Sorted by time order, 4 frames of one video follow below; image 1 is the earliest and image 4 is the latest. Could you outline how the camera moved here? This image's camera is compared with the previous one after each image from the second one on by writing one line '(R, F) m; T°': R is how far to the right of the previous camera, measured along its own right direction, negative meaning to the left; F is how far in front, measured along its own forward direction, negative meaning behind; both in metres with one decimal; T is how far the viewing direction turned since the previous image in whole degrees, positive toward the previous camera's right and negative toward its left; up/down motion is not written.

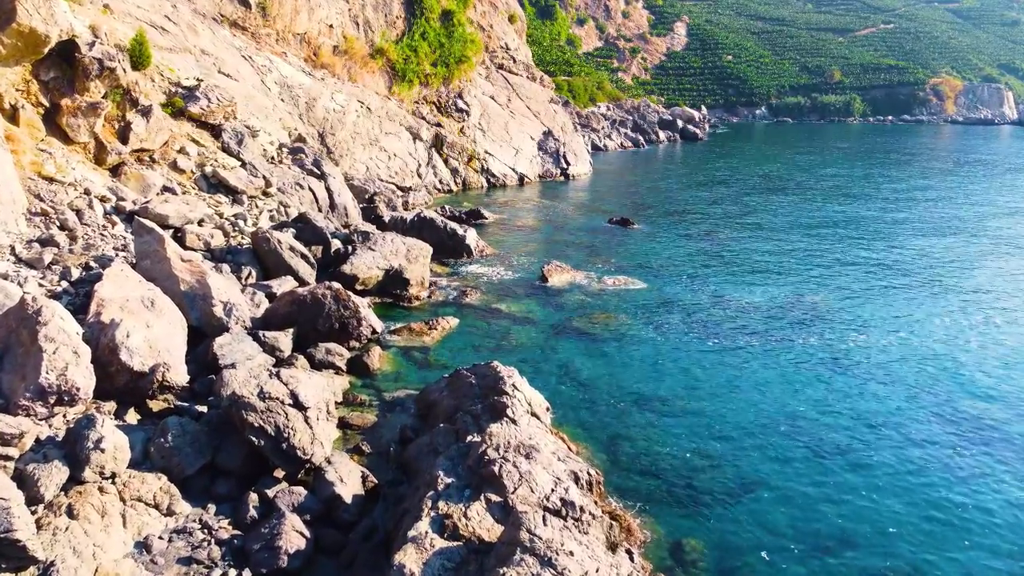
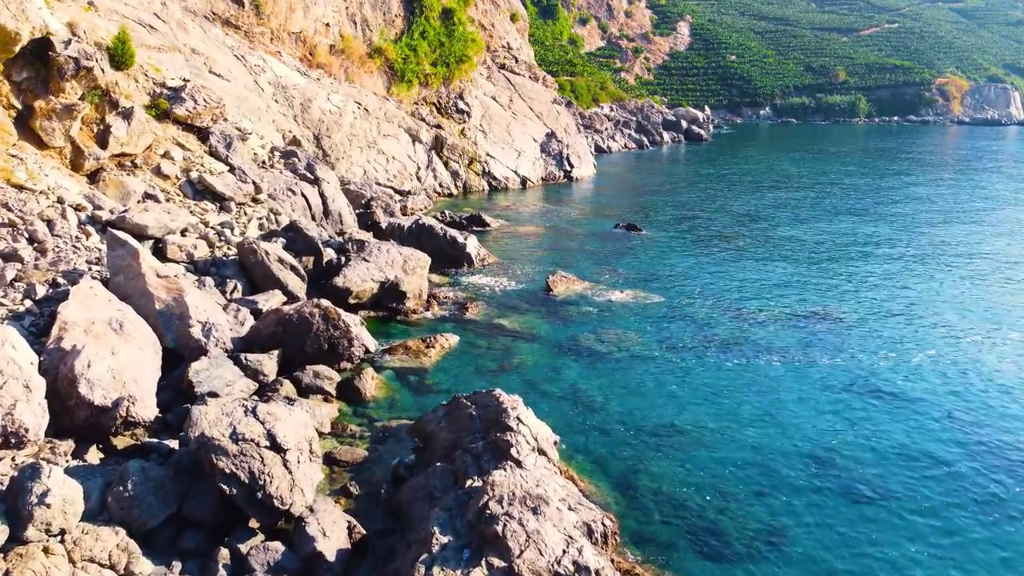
(-0.1, +1.5) m; 0°
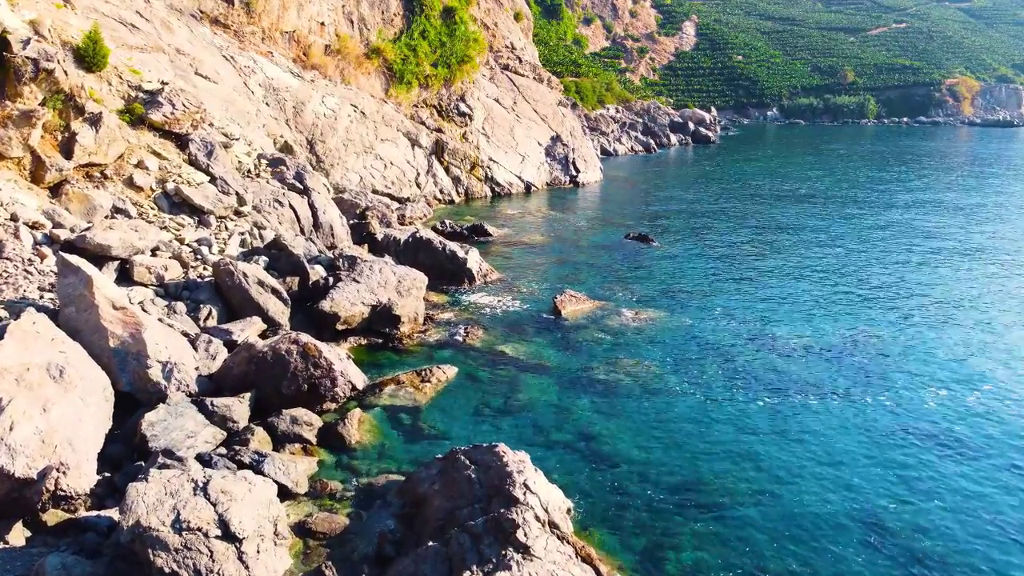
(-0.1, +2.2) m; 0°
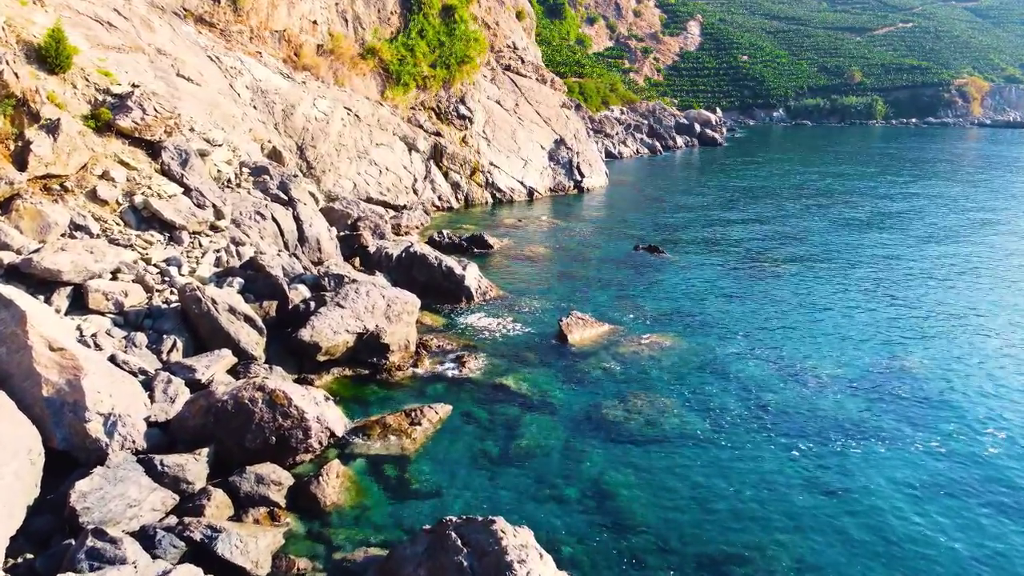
(0.0, +2.2) m; 0°
